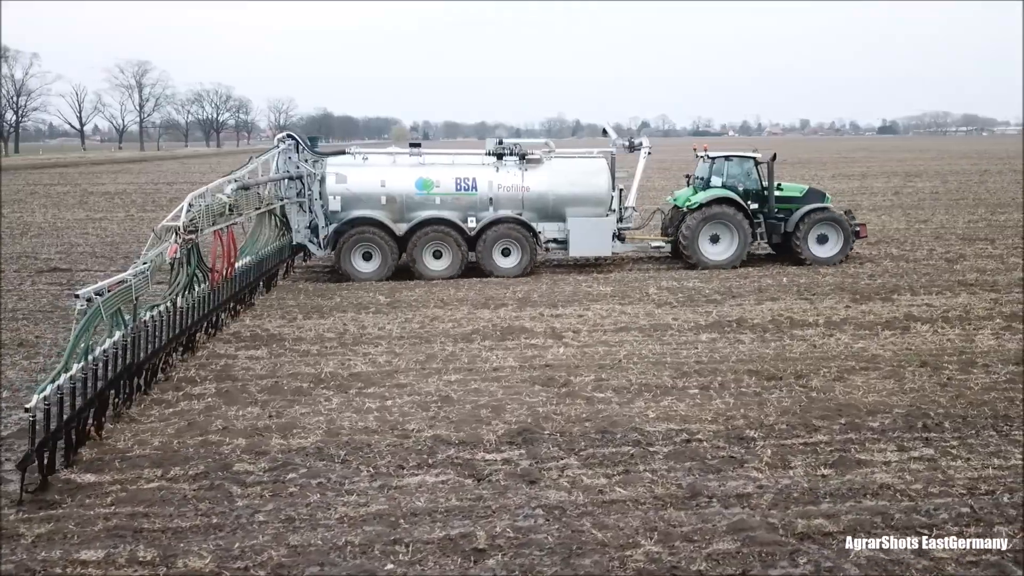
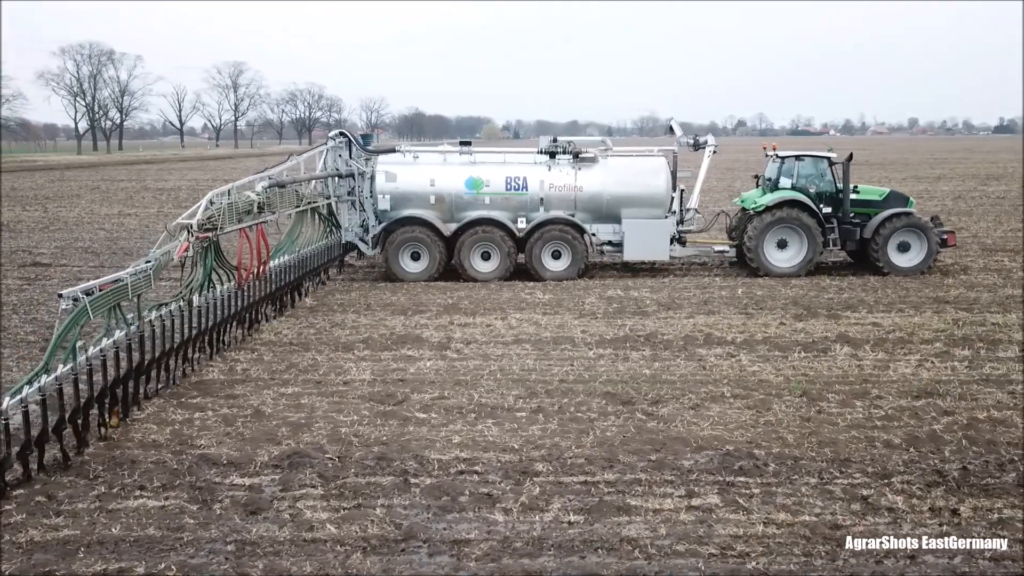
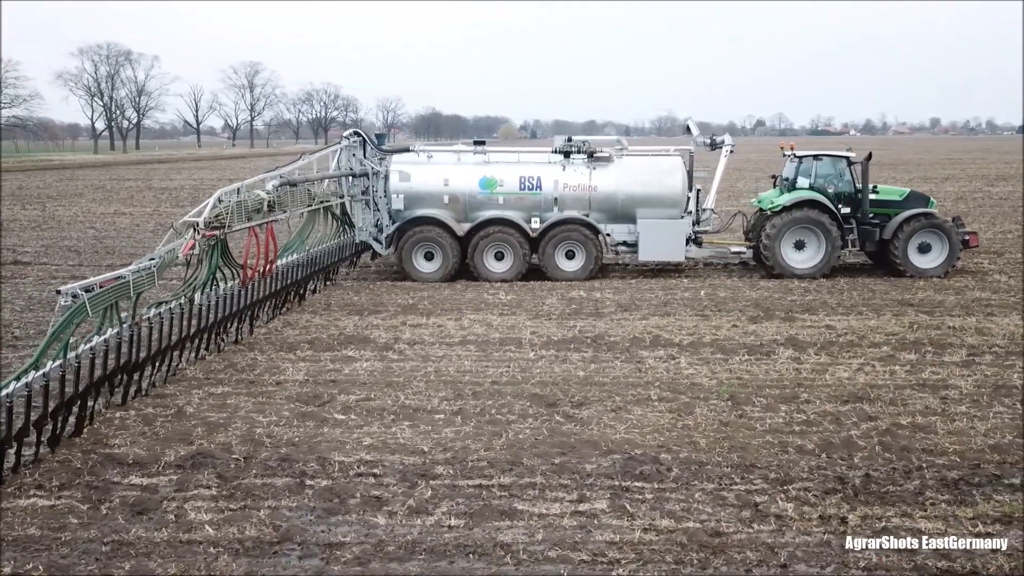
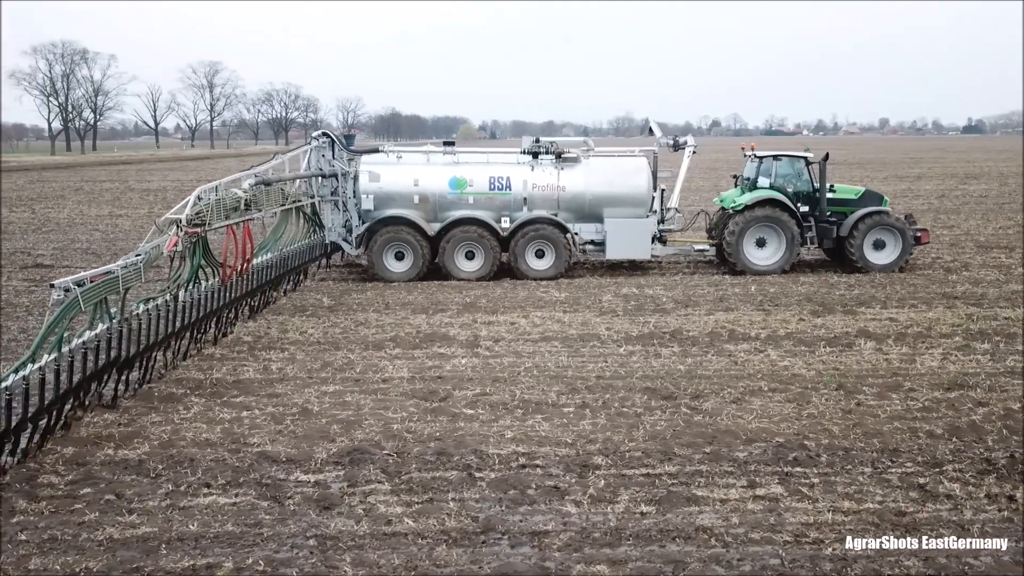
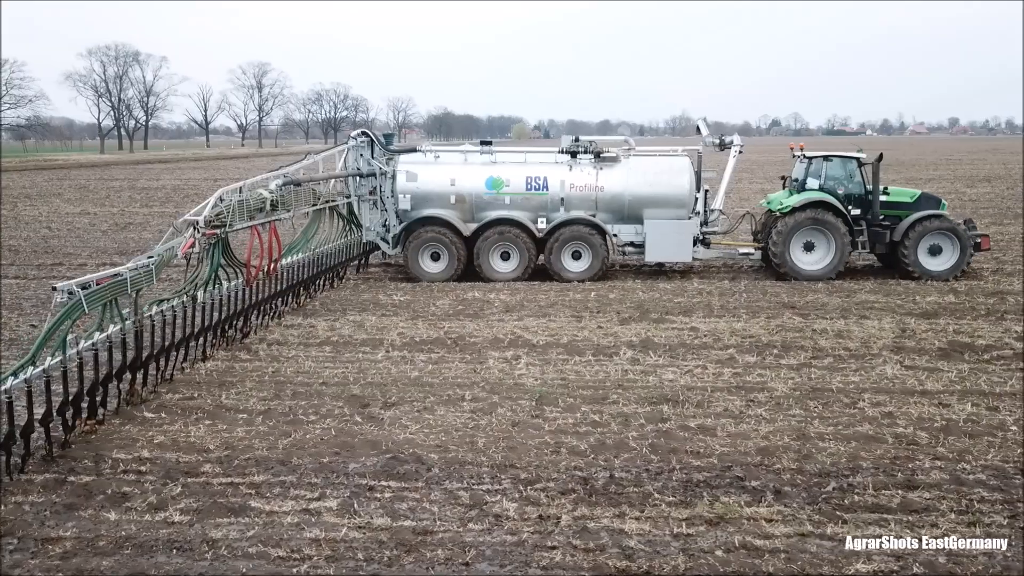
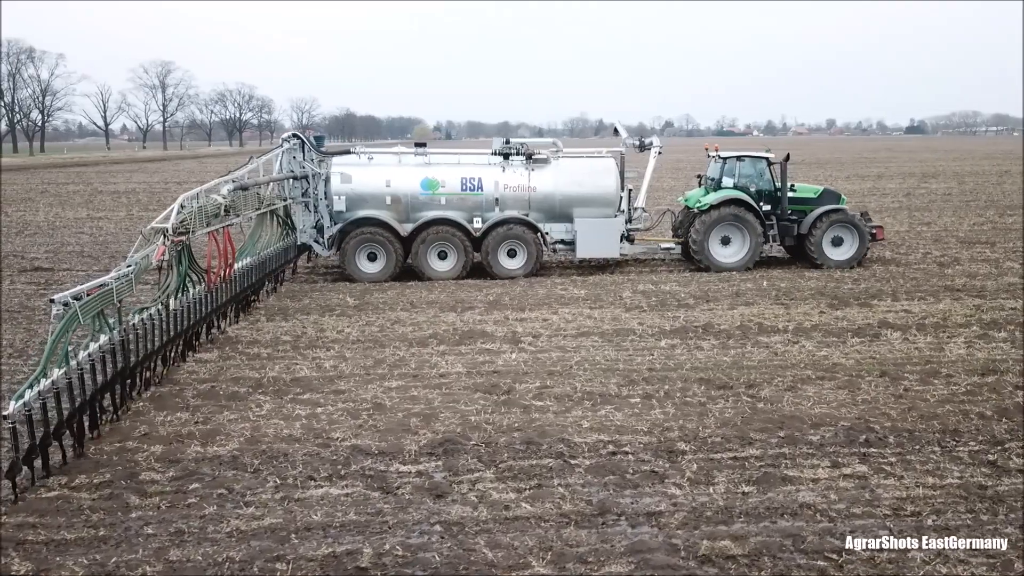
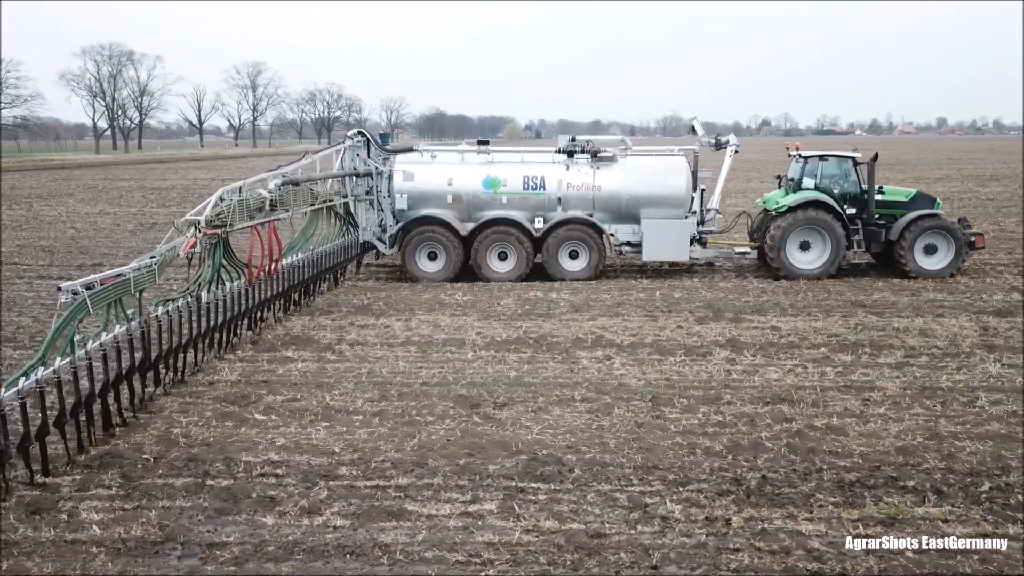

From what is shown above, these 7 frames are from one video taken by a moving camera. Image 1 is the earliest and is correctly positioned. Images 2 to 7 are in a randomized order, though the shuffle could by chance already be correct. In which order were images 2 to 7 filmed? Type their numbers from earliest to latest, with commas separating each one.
6, 4, 2, 3, 7, 5
